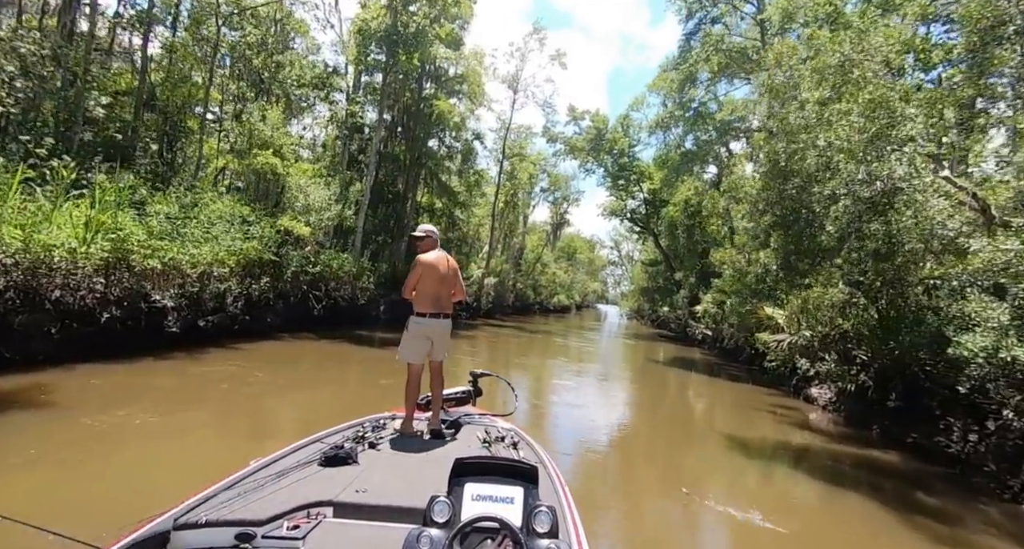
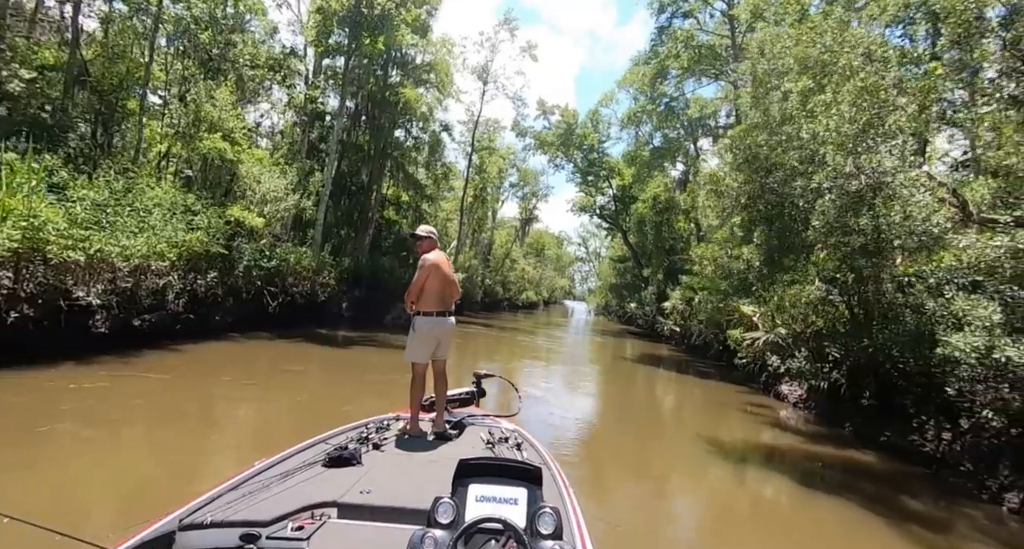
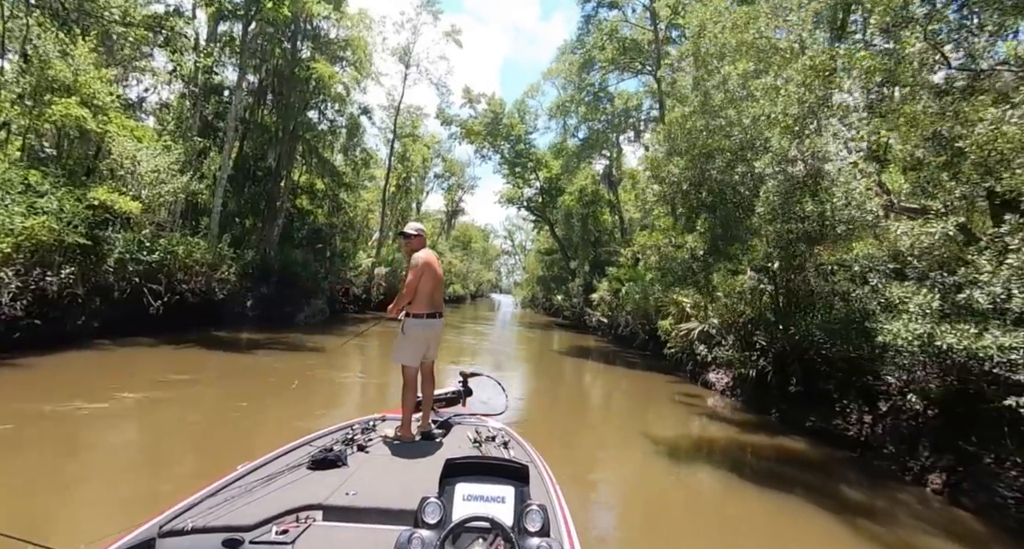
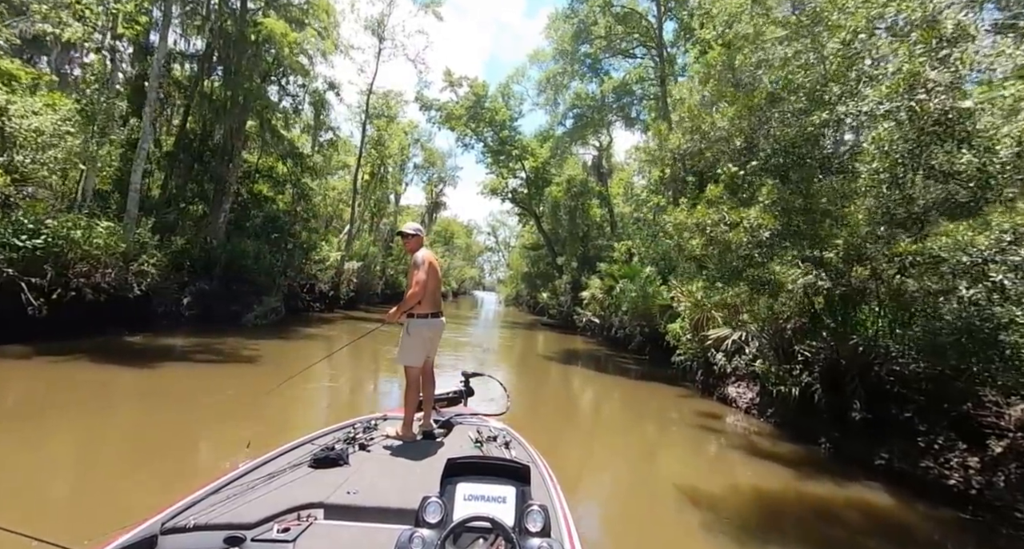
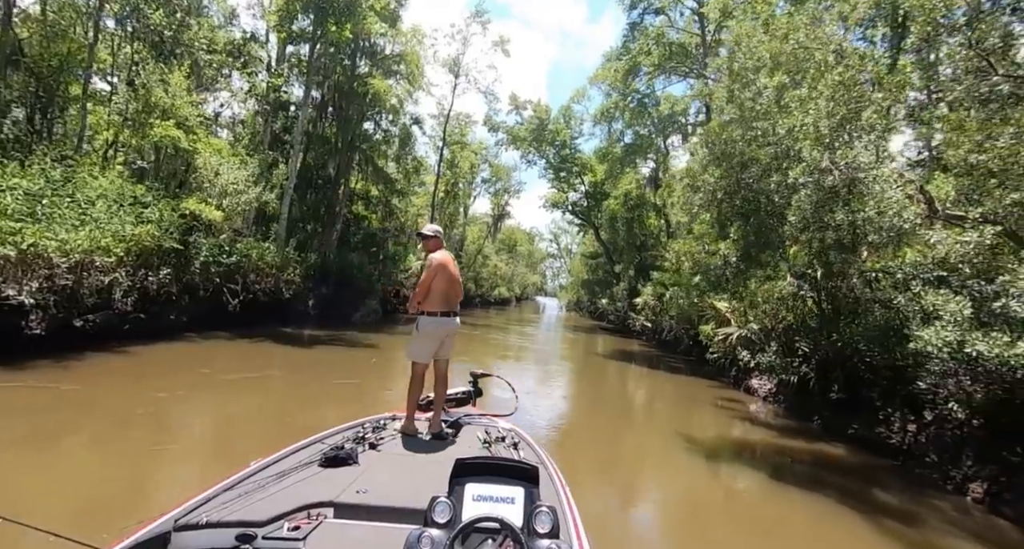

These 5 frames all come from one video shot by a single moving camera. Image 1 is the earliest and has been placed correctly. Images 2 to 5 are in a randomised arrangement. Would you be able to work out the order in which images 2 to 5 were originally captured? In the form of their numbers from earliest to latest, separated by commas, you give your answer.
2, 5, 3, 4
